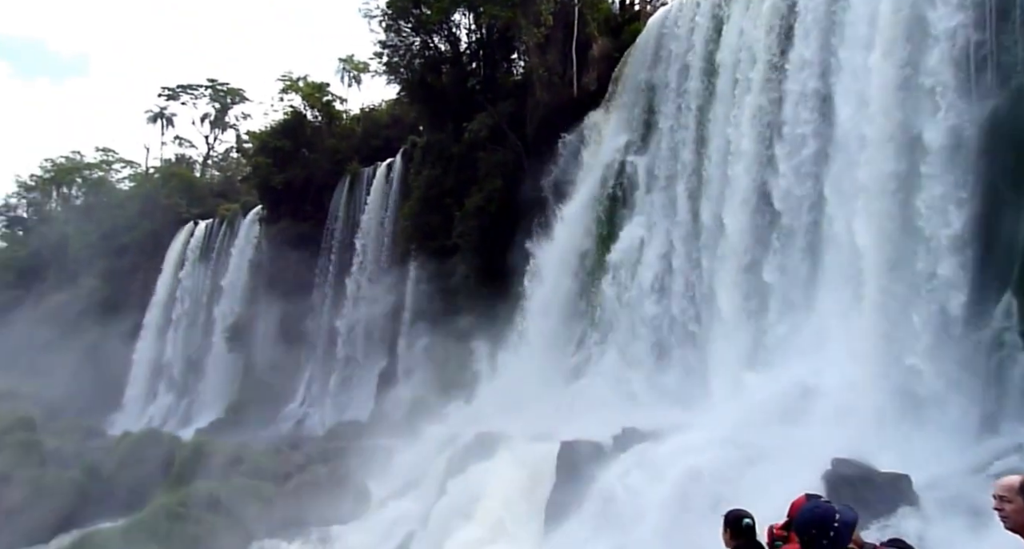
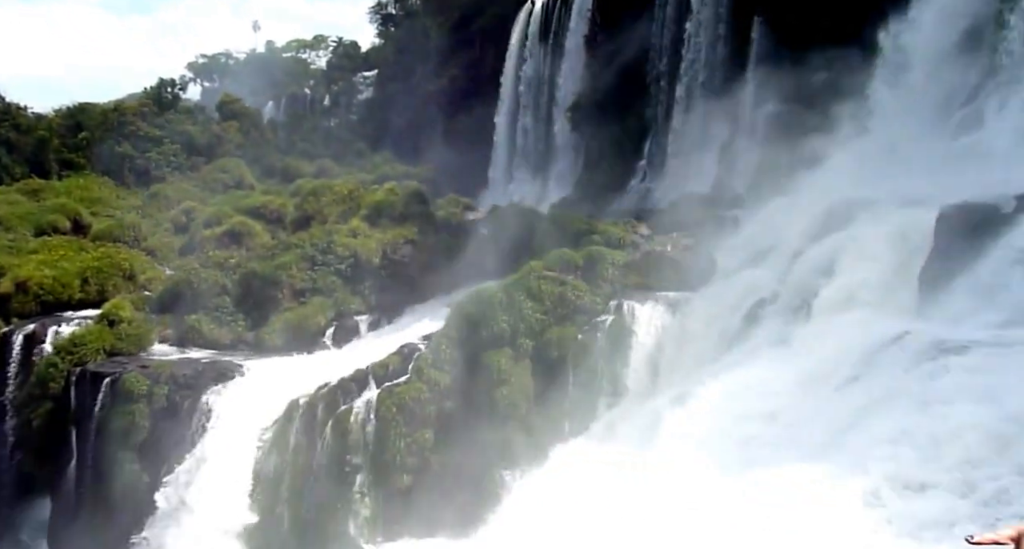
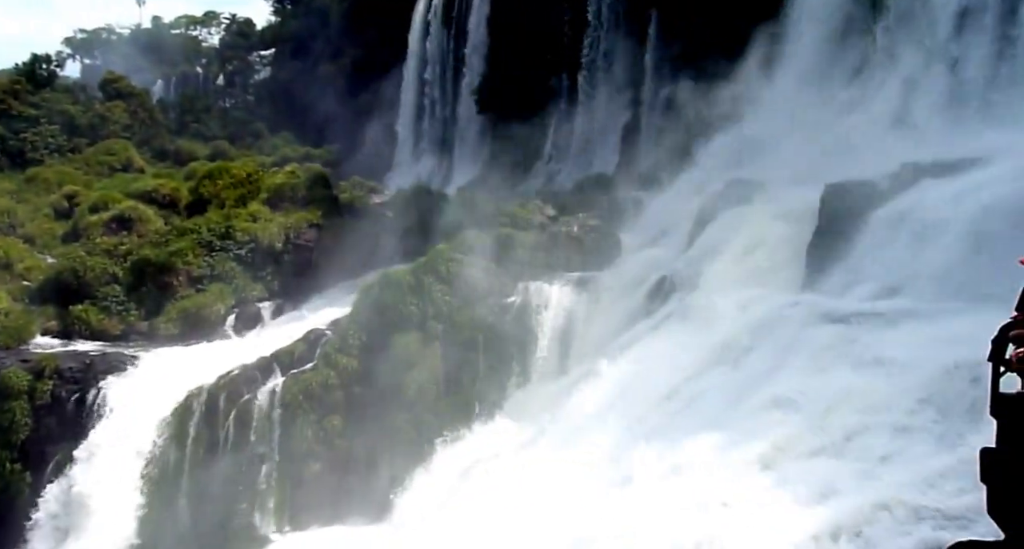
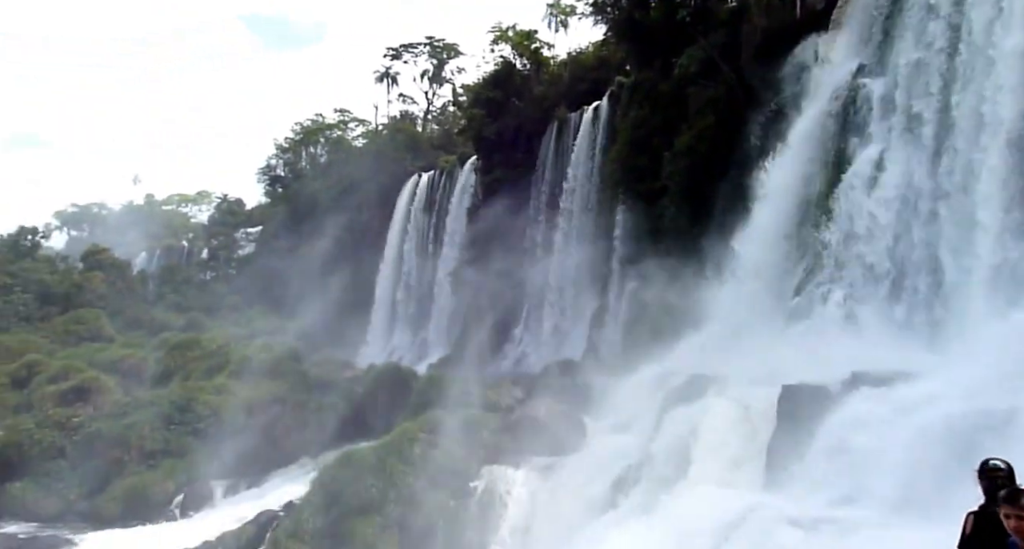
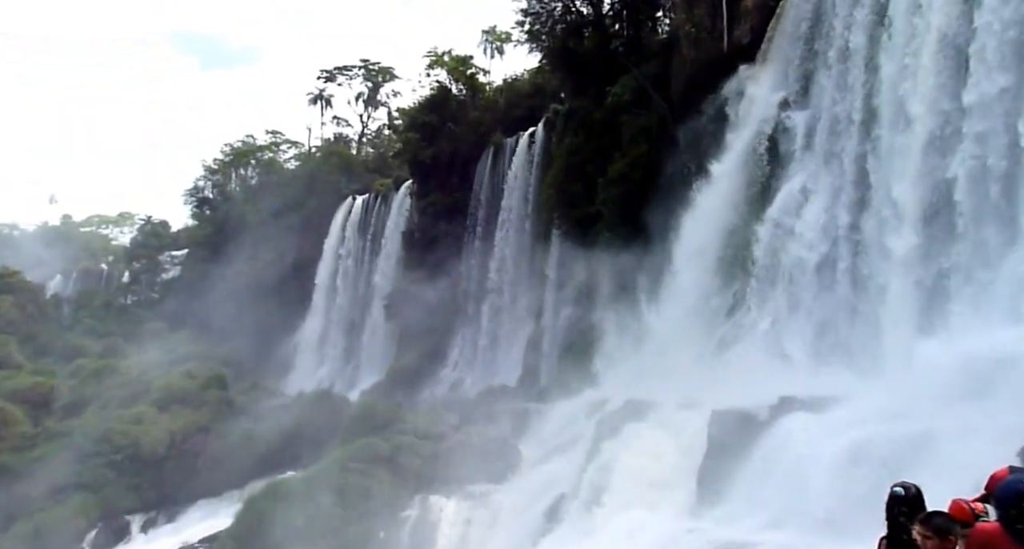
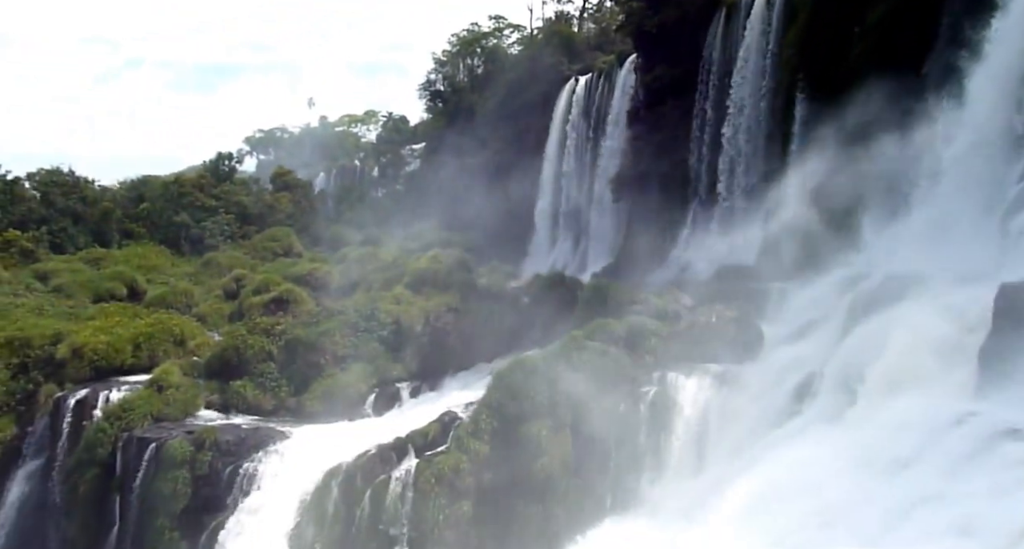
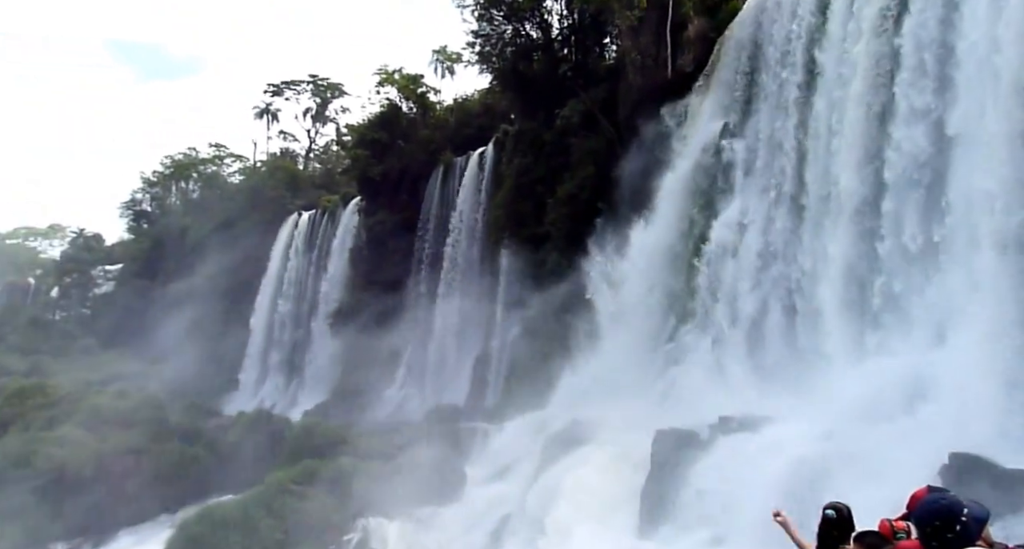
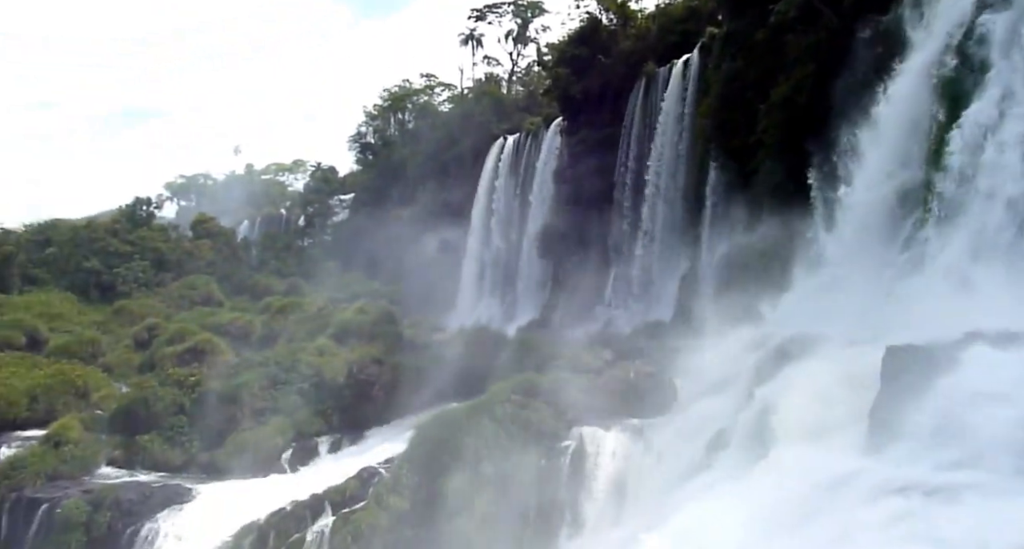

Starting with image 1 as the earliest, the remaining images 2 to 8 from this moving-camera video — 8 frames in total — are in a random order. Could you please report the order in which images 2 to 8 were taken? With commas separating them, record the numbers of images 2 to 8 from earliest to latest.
7, 5, 4, 8, 6, 2, 3
